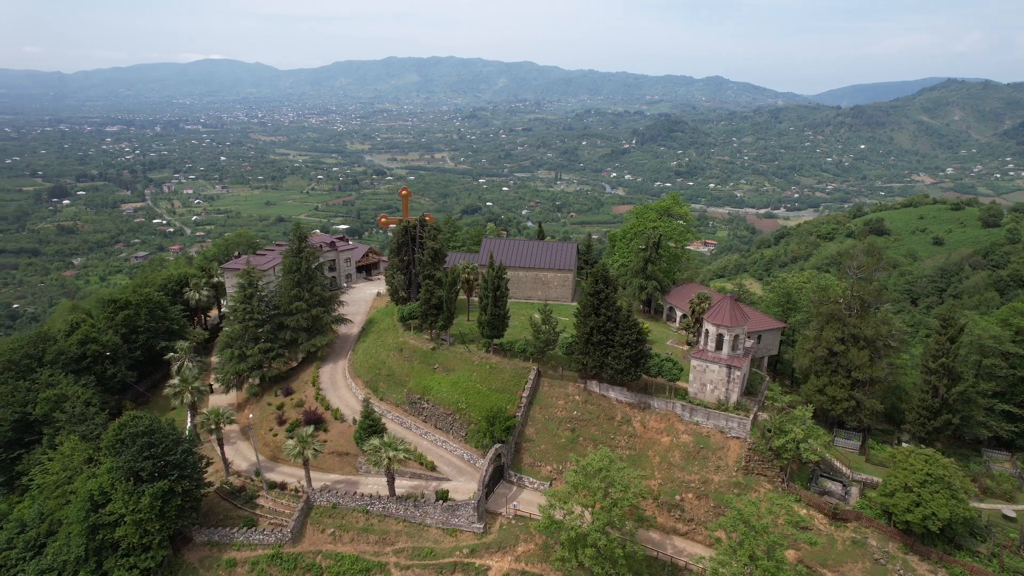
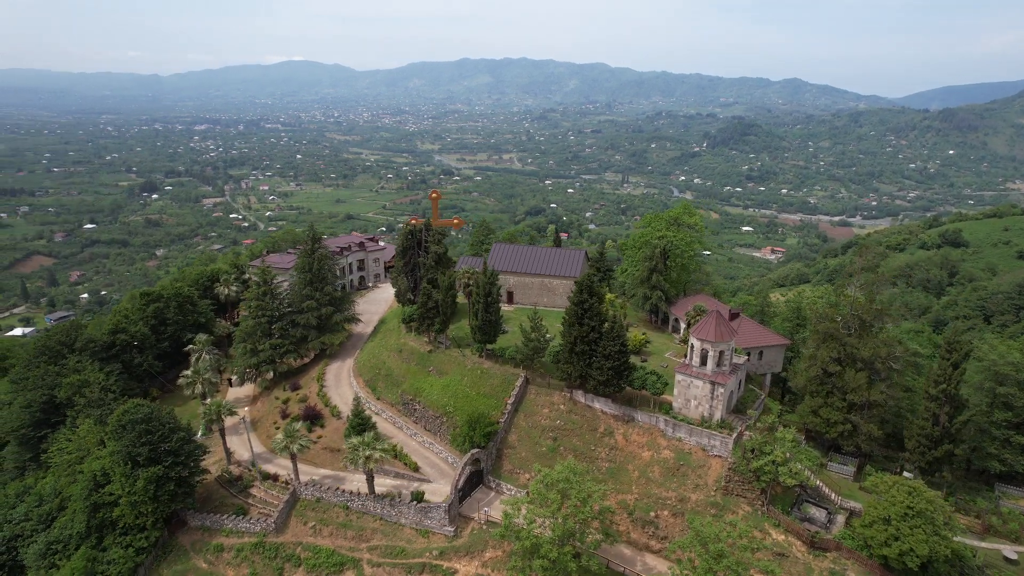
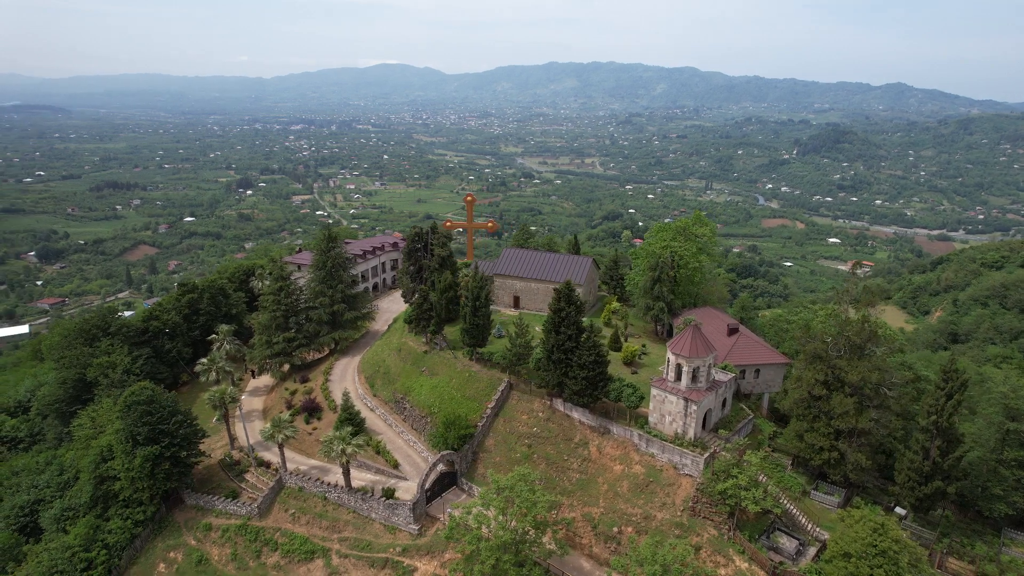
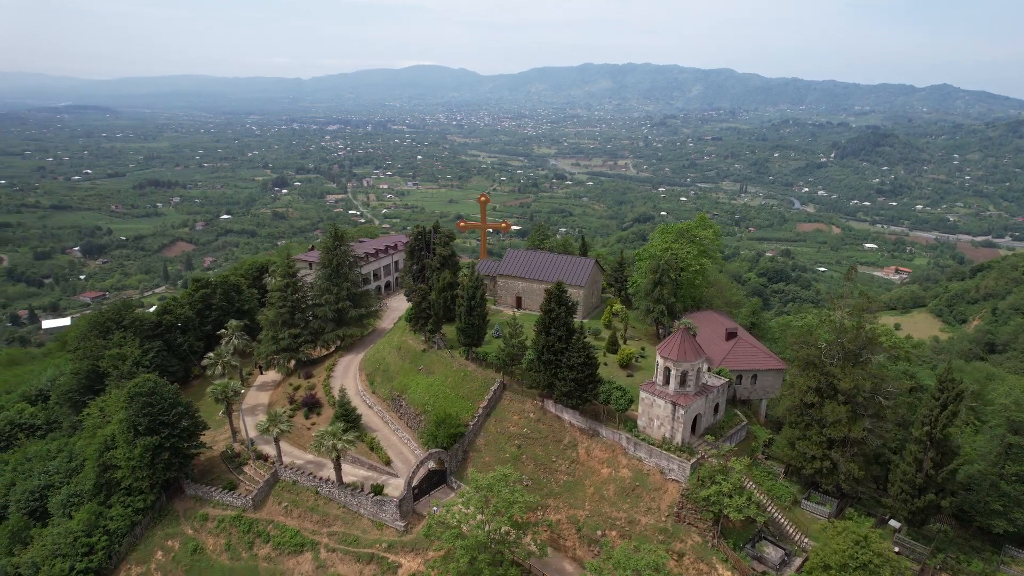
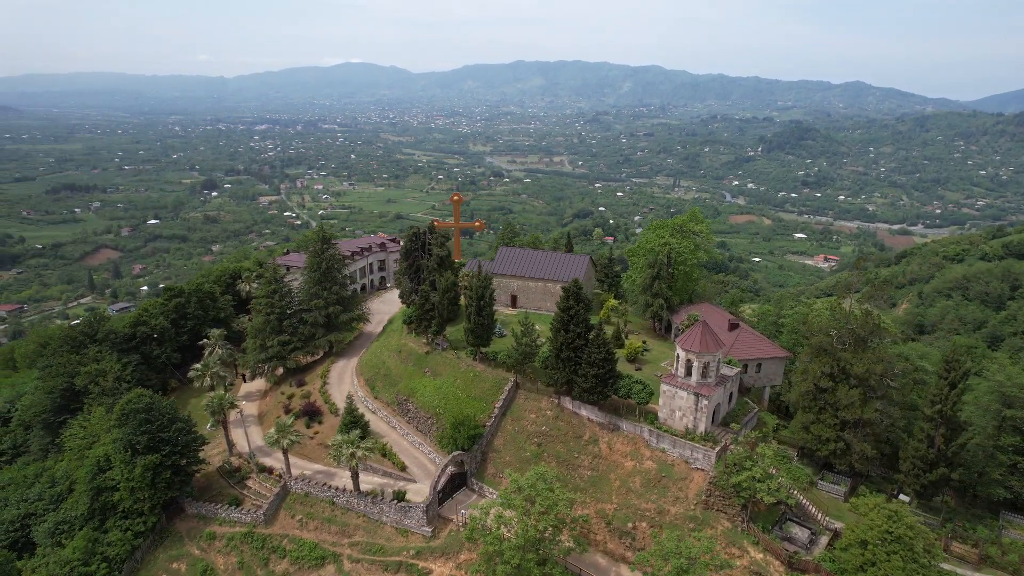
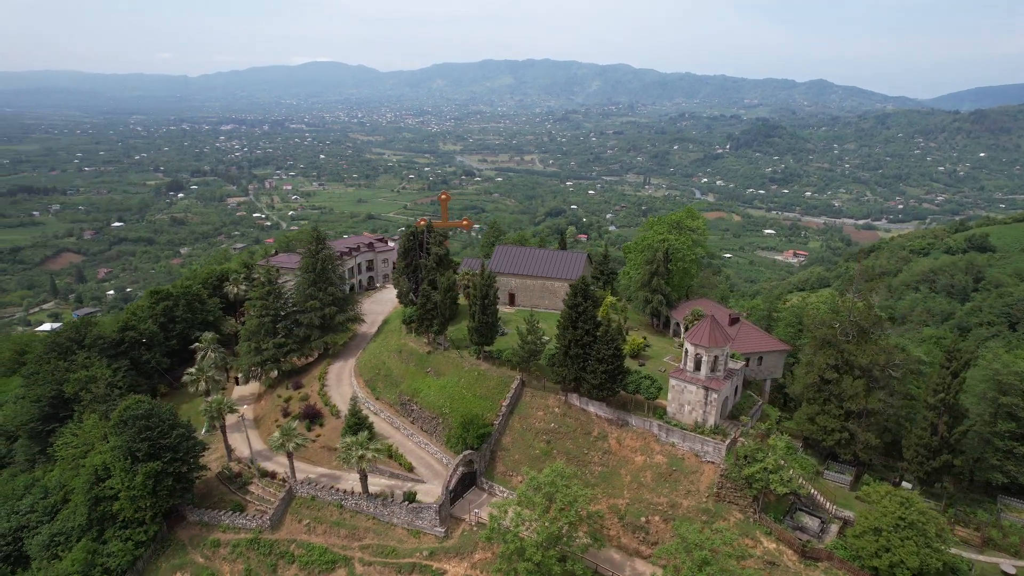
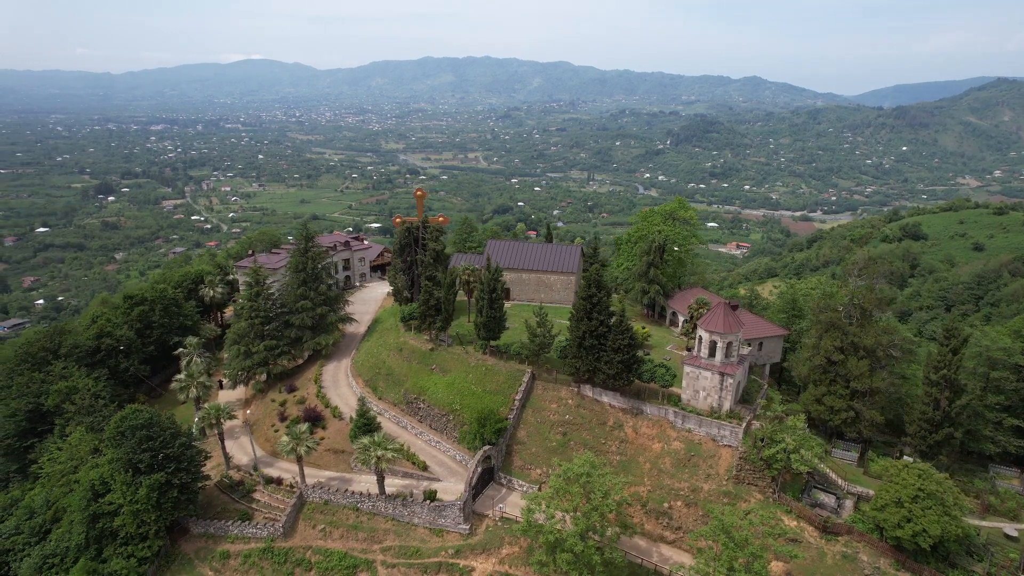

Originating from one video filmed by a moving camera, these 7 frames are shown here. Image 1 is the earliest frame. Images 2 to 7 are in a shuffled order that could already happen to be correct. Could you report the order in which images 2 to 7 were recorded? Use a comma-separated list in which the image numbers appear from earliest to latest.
7, 2, 6, 5, 3, 4
